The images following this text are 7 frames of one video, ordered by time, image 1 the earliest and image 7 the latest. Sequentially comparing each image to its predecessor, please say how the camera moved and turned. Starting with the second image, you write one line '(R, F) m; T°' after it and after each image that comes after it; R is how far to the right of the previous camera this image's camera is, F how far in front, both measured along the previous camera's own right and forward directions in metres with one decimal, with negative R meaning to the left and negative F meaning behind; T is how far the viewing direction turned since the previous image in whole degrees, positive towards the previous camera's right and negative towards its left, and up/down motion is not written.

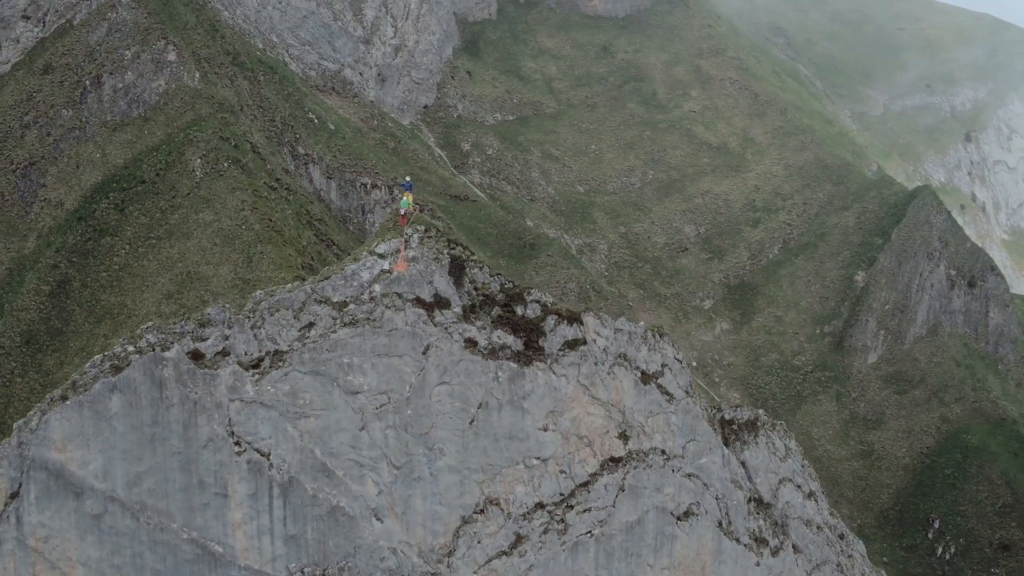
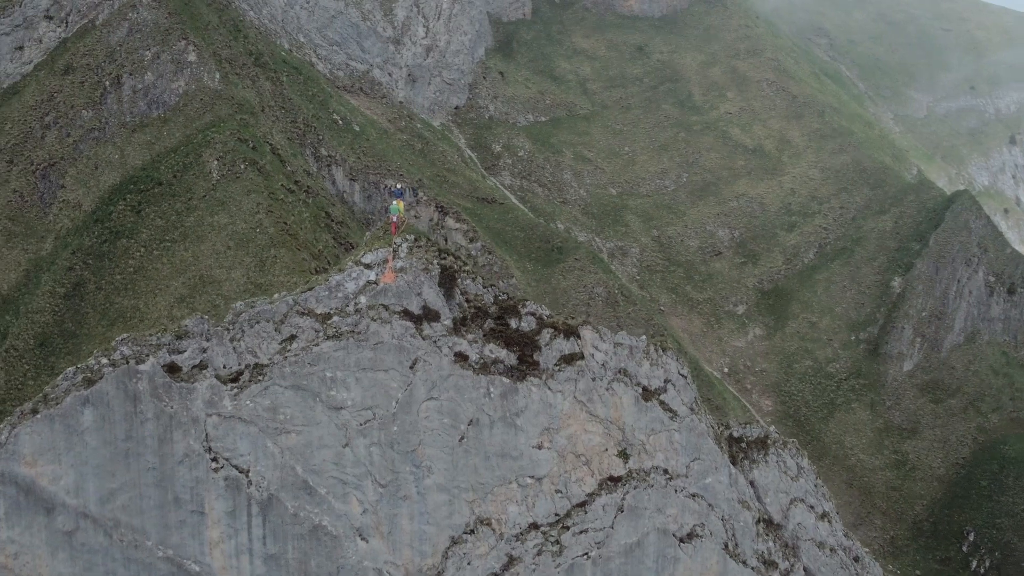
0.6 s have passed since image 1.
(+1.2, +1.3) m; -2°
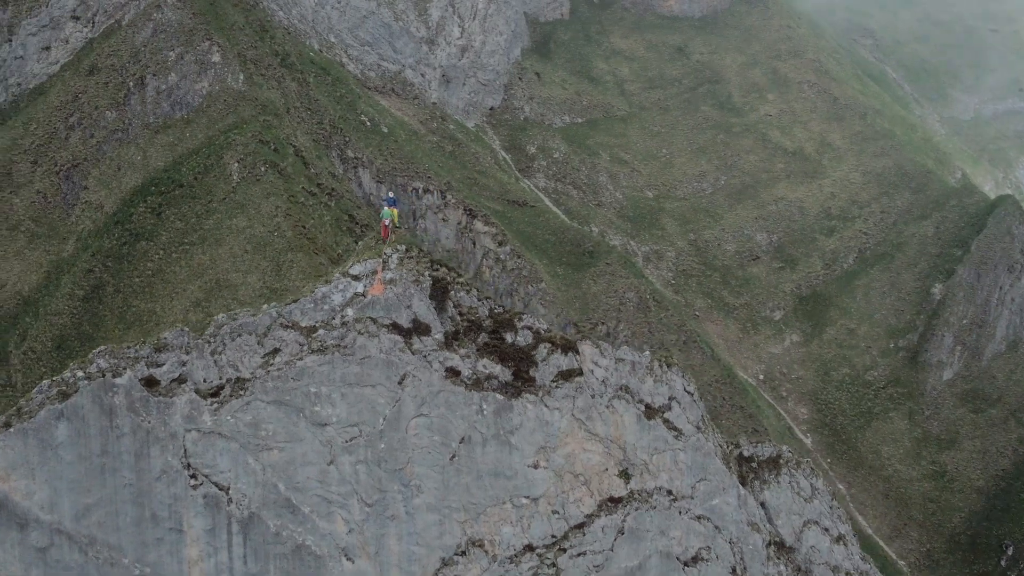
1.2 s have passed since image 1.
(+1.2, +1.3) m; -2°
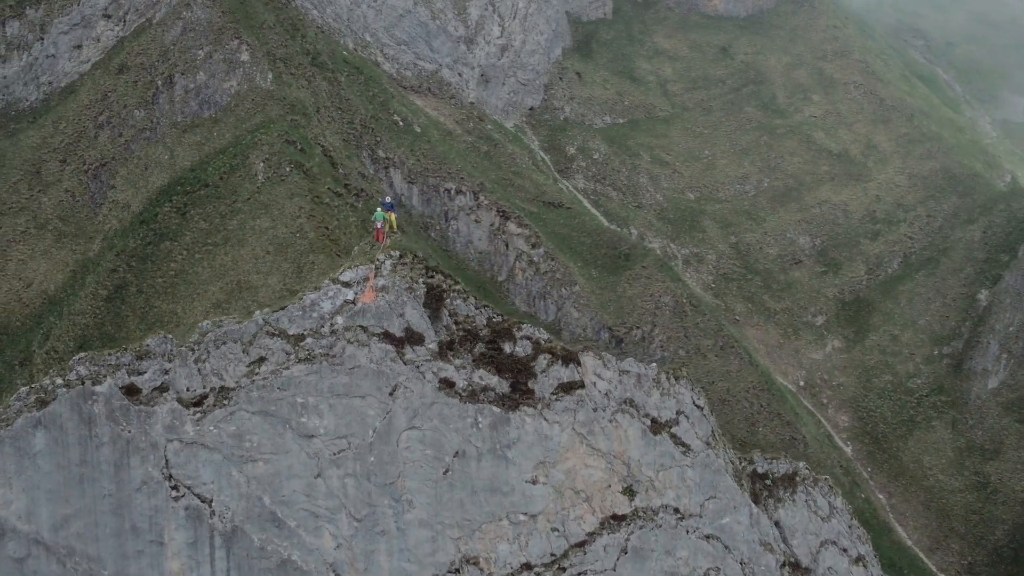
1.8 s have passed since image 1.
(+1.2, +1.2) m; -2°
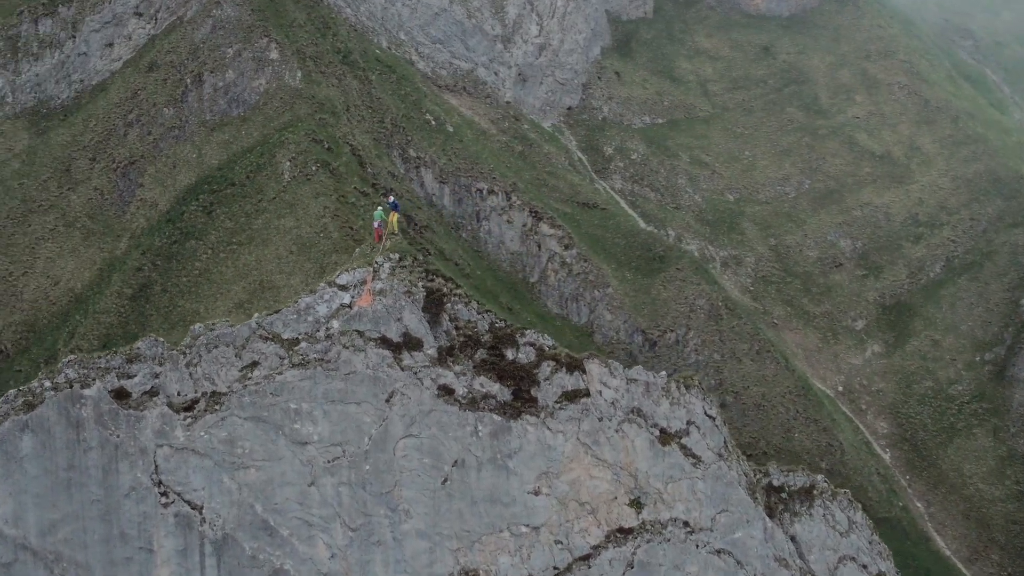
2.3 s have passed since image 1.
(+1.0, +1.0) m; -2°
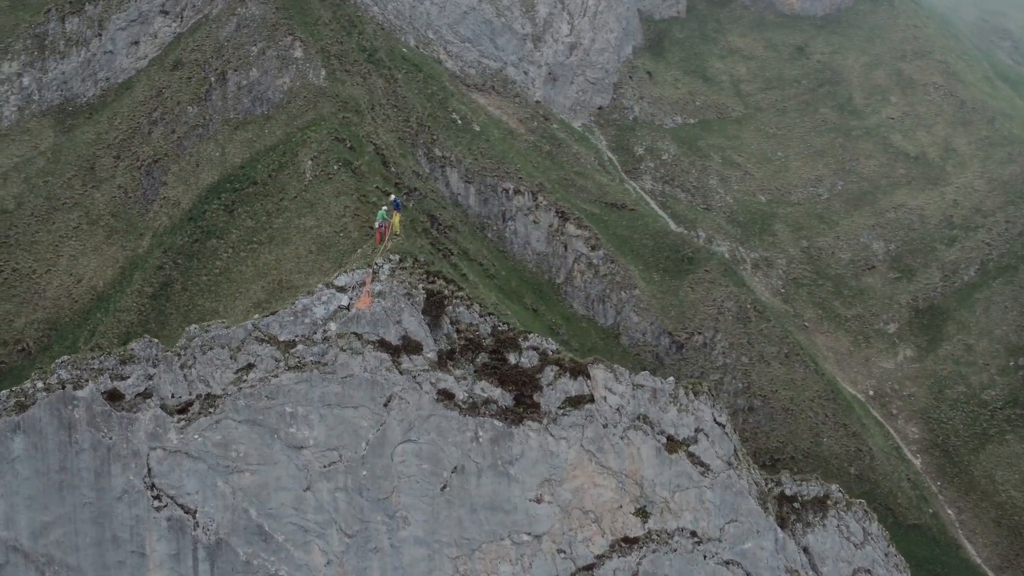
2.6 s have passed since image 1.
(+0.7, +0.7) m; -2°
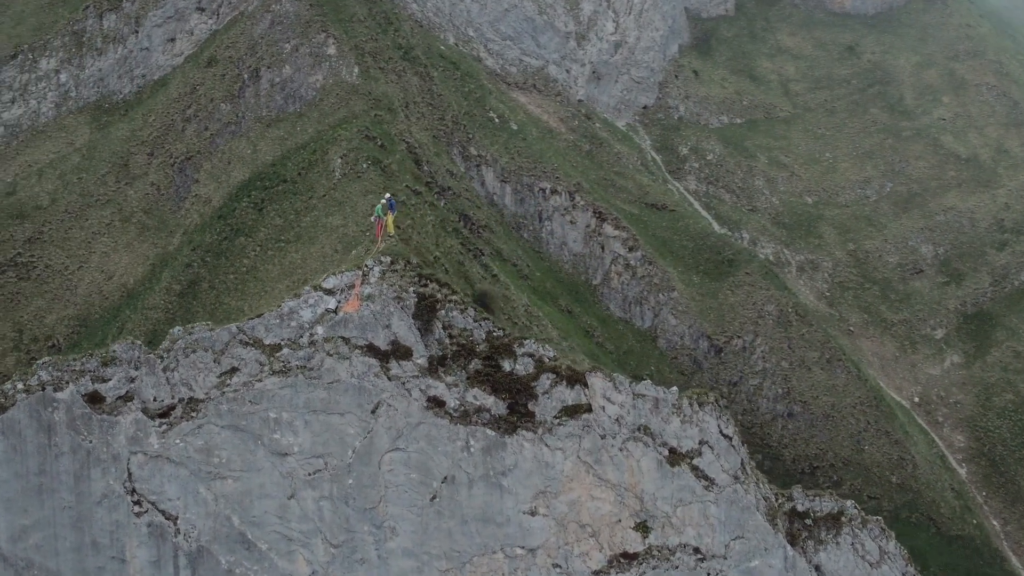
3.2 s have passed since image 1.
(+1.2, +1.0) m; -2°
